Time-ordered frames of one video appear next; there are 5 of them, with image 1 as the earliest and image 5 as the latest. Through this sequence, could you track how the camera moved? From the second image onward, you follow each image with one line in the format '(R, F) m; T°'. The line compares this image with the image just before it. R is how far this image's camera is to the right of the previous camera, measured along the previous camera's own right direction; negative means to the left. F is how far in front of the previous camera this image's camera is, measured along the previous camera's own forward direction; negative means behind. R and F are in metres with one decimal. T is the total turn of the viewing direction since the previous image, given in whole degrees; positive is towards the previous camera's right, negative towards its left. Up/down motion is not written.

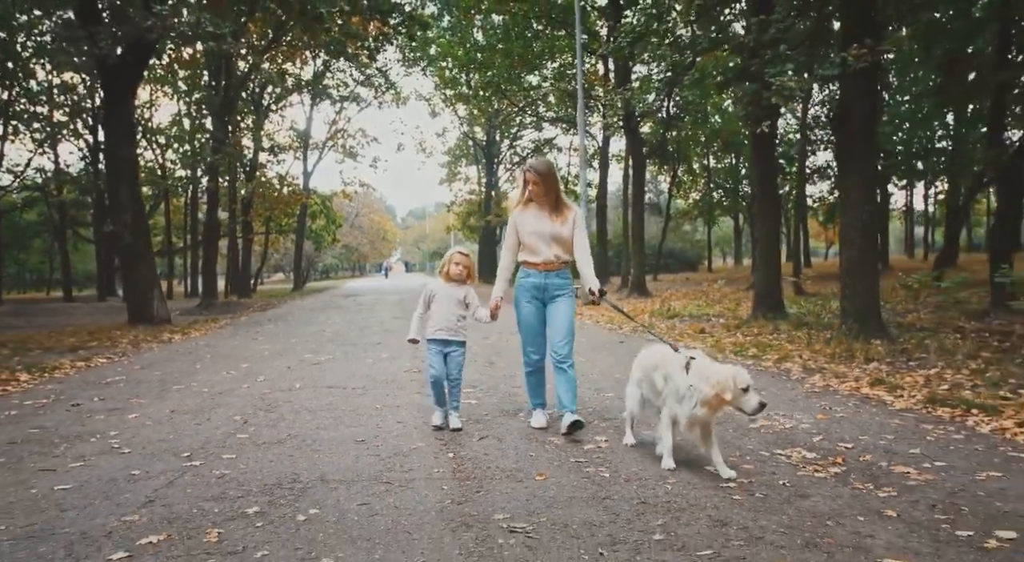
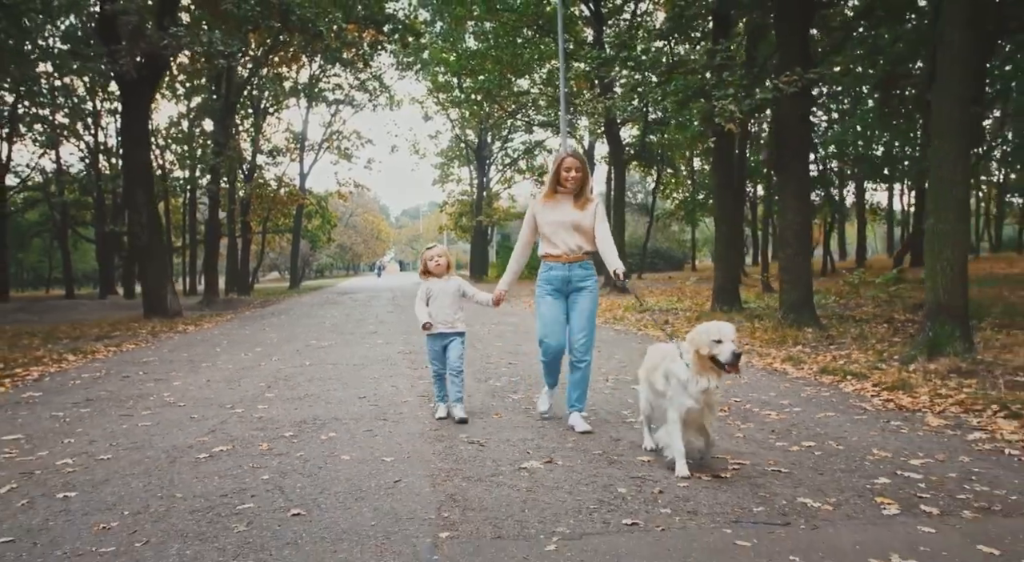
(+0.2, -1.6) m; 0°
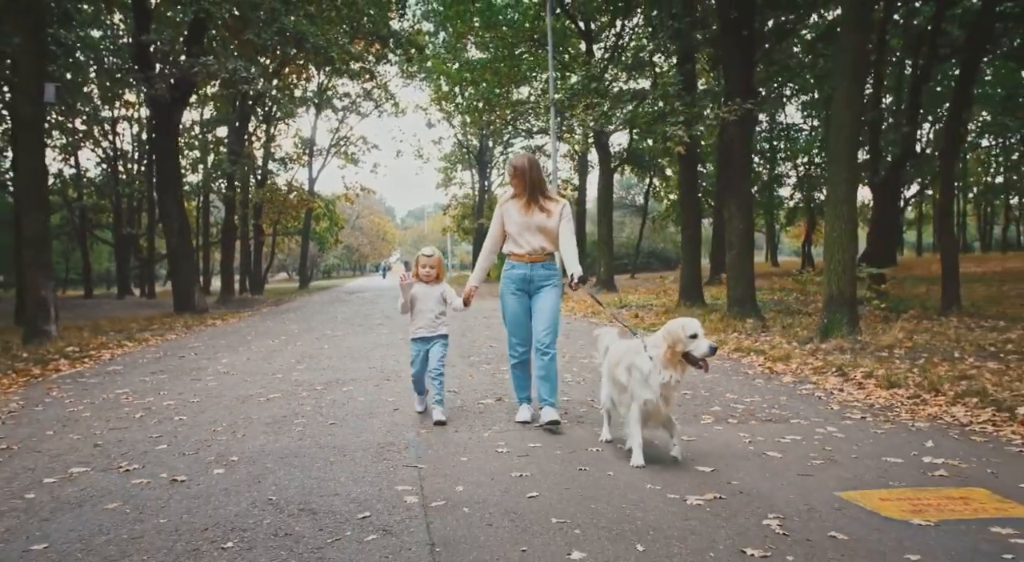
(+0.4, -2.2) m; 0°
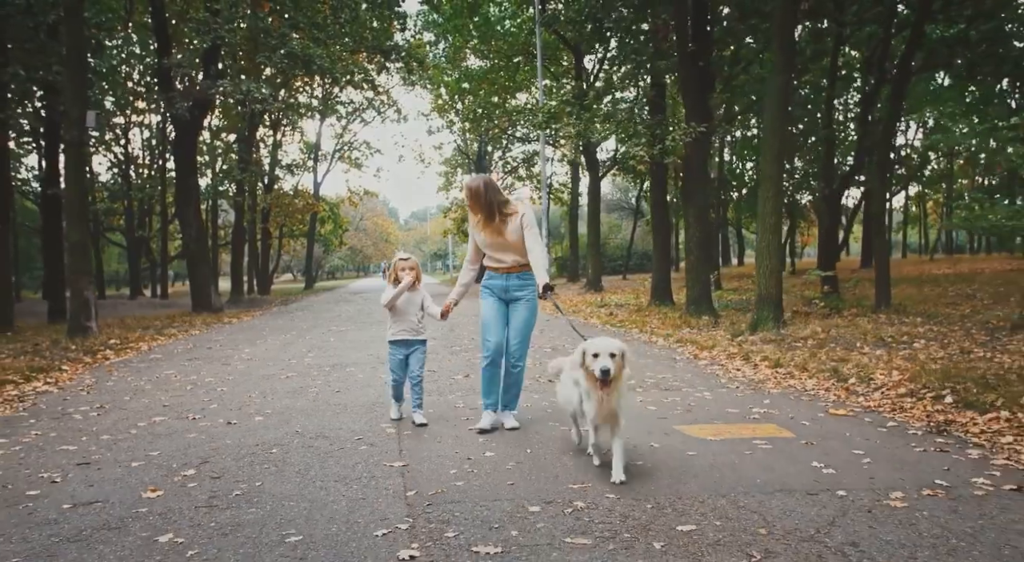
(+0.4, -1.9) m; 0°
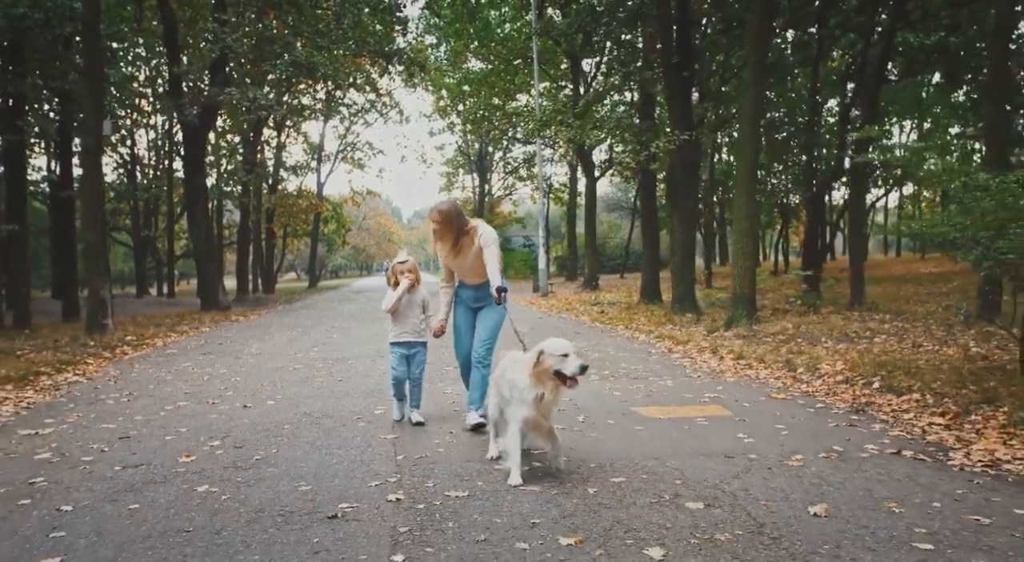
(+0.2, -0.9) m; 0°
